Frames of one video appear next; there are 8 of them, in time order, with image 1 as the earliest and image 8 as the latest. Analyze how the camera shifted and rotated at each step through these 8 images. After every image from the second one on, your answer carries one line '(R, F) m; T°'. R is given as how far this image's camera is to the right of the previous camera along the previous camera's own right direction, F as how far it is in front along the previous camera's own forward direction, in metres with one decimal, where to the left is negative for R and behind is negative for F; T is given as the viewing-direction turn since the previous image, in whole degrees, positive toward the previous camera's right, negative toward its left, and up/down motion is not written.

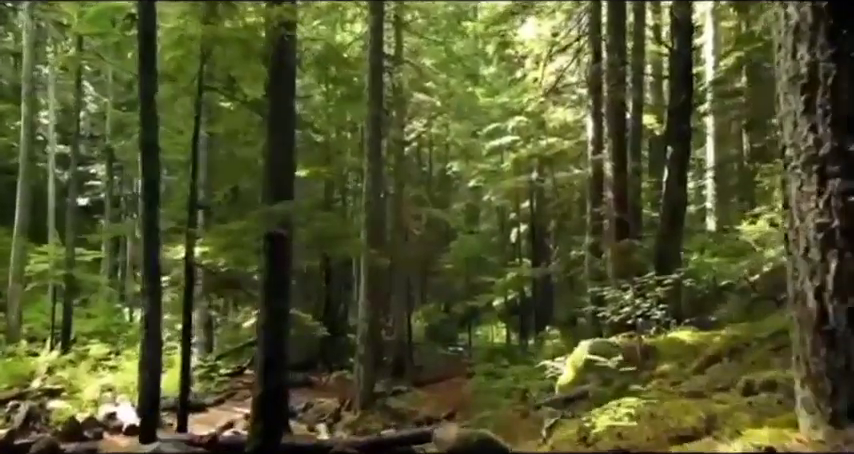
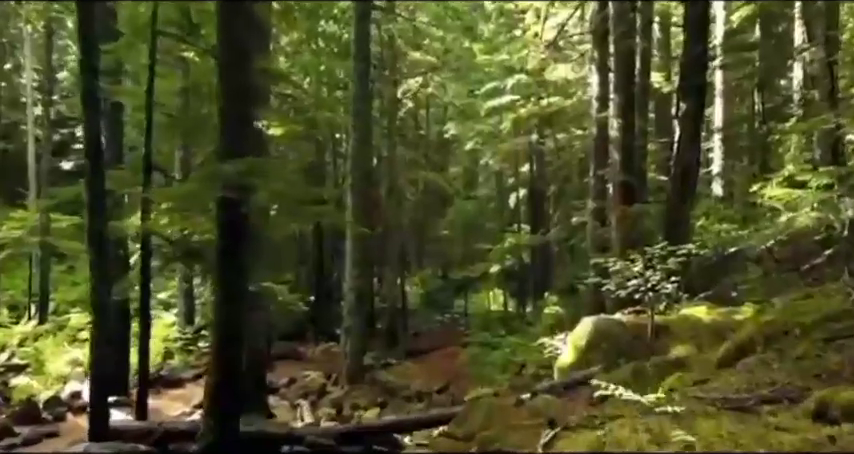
(+0.2, +1.0) m; 0°
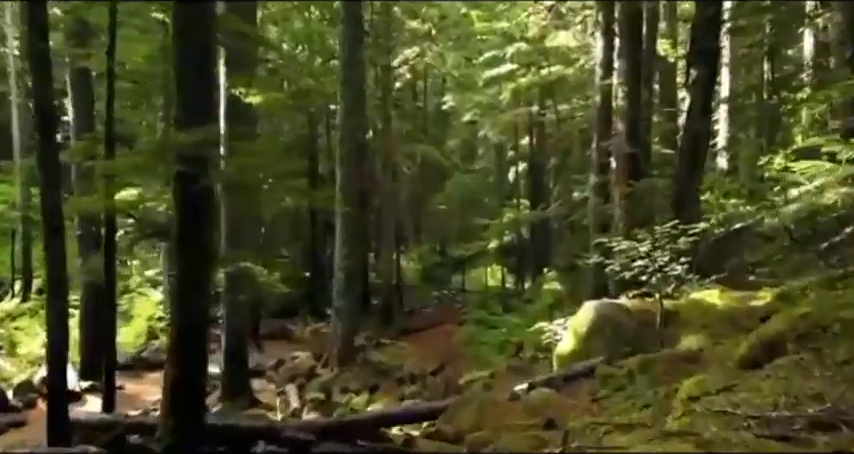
(+0.1, +0.7) m; 0°
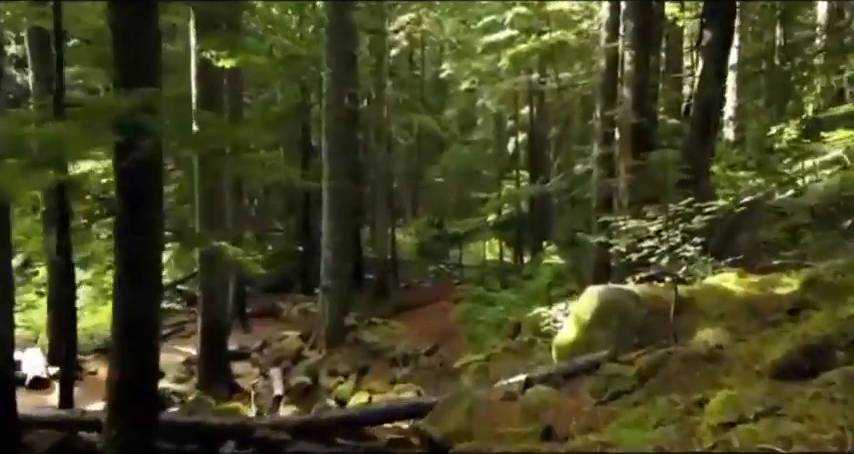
(+0.1, +0.8) m; 0°
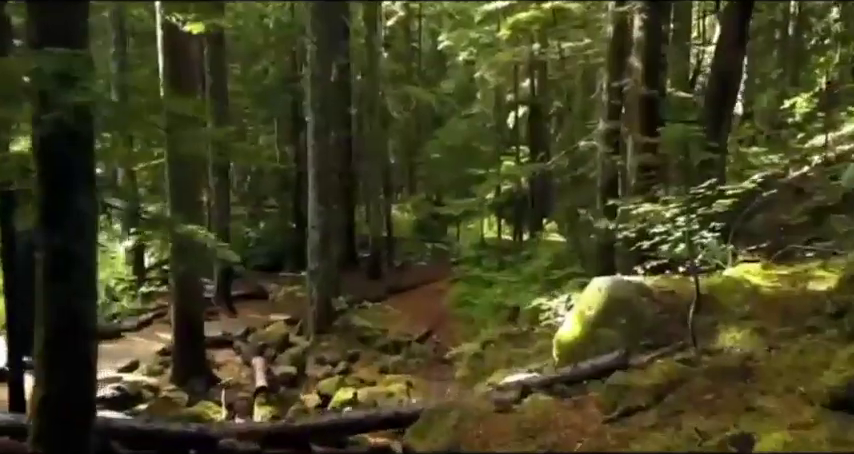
(+0.1, +0.8) m; 0°
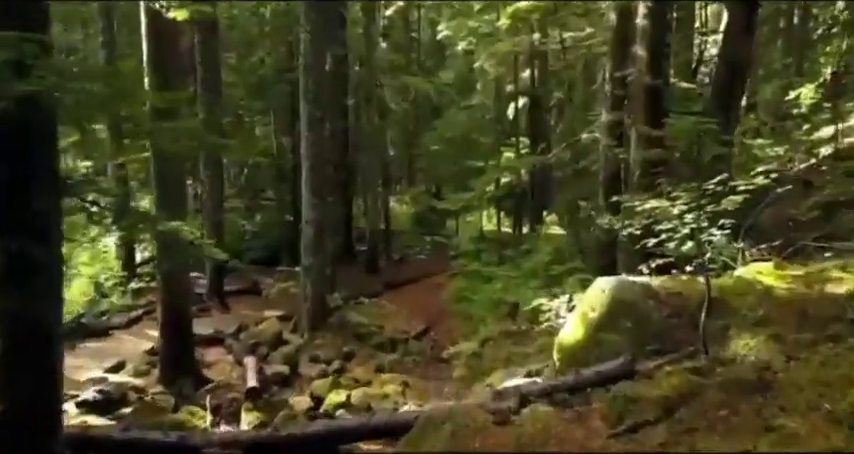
(+0.1, +0.3) m; 0°
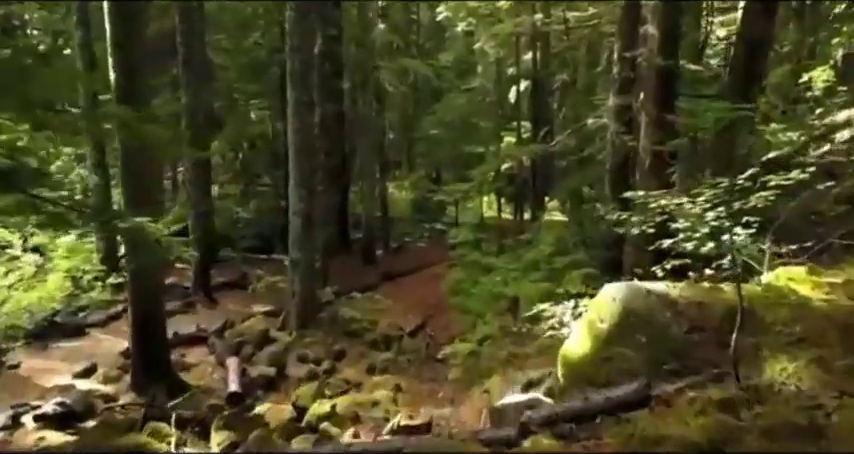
(+0.1, +0.7) m; 0°
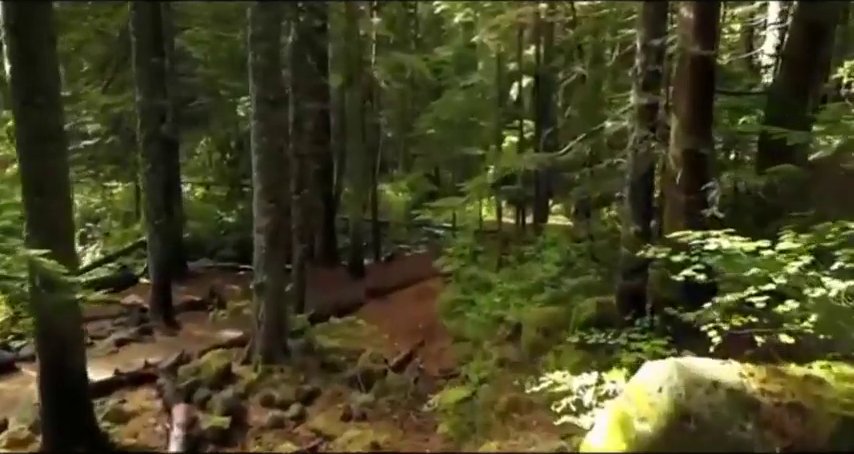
(+0.2, +1.6) m; 0°
